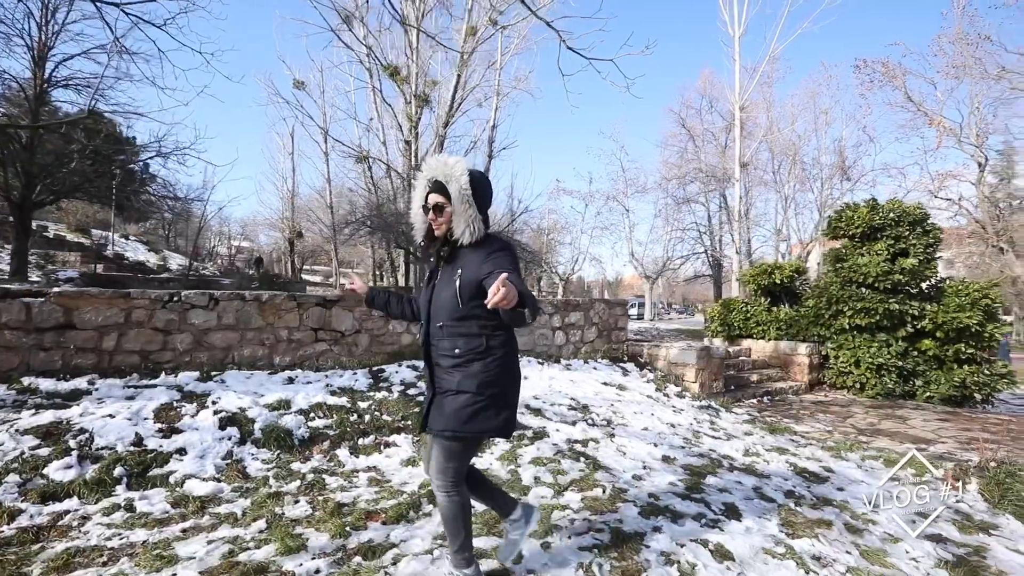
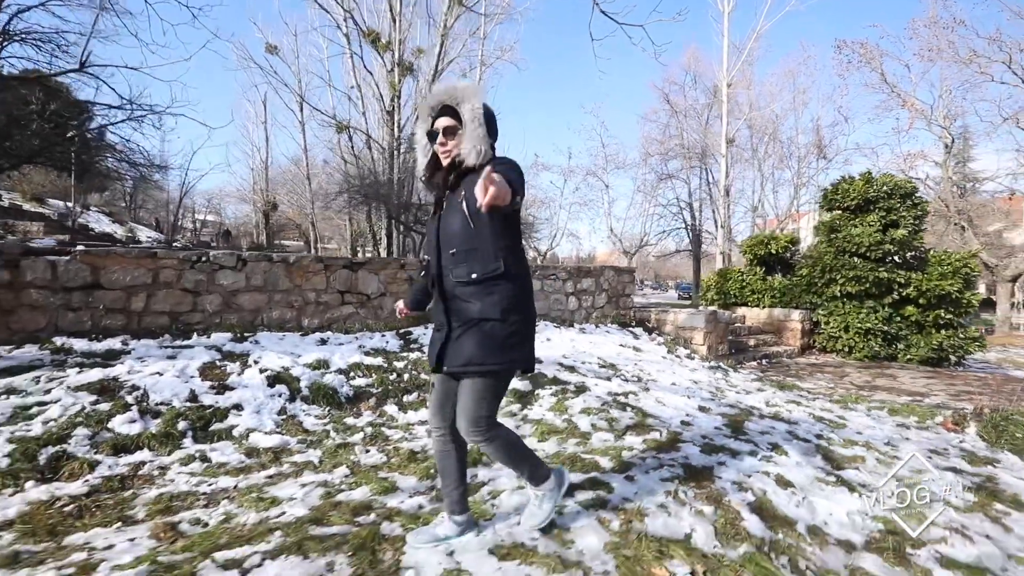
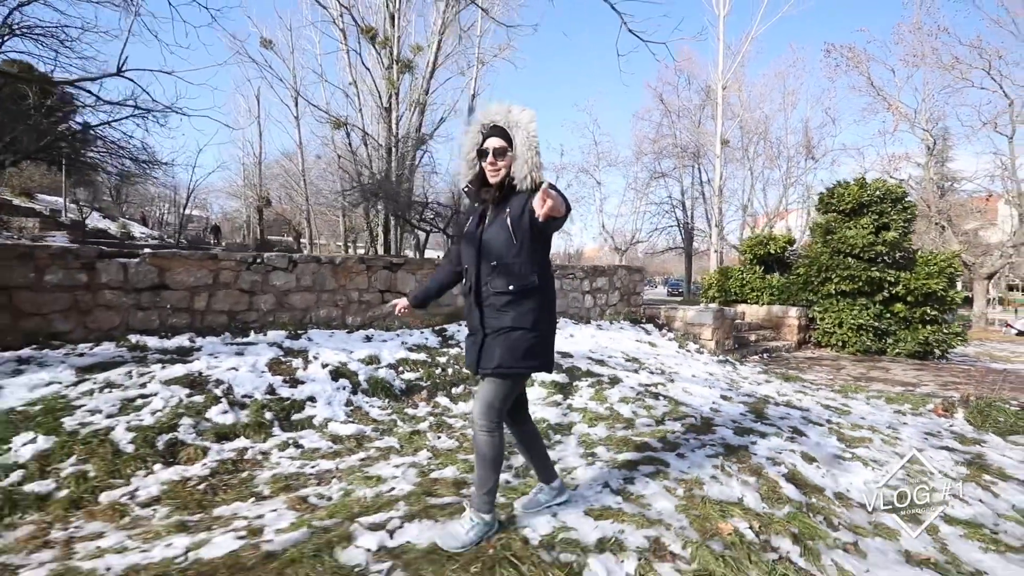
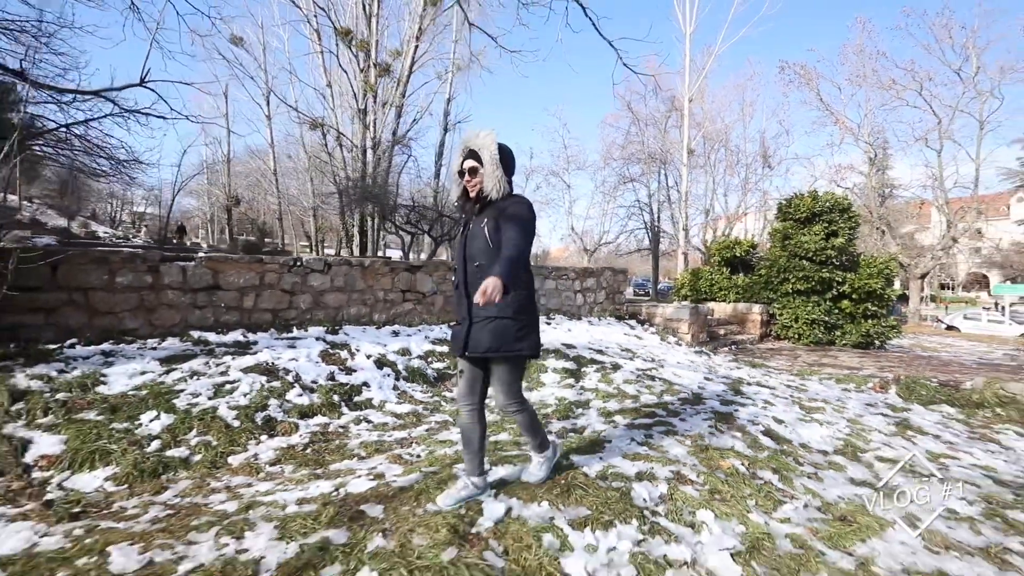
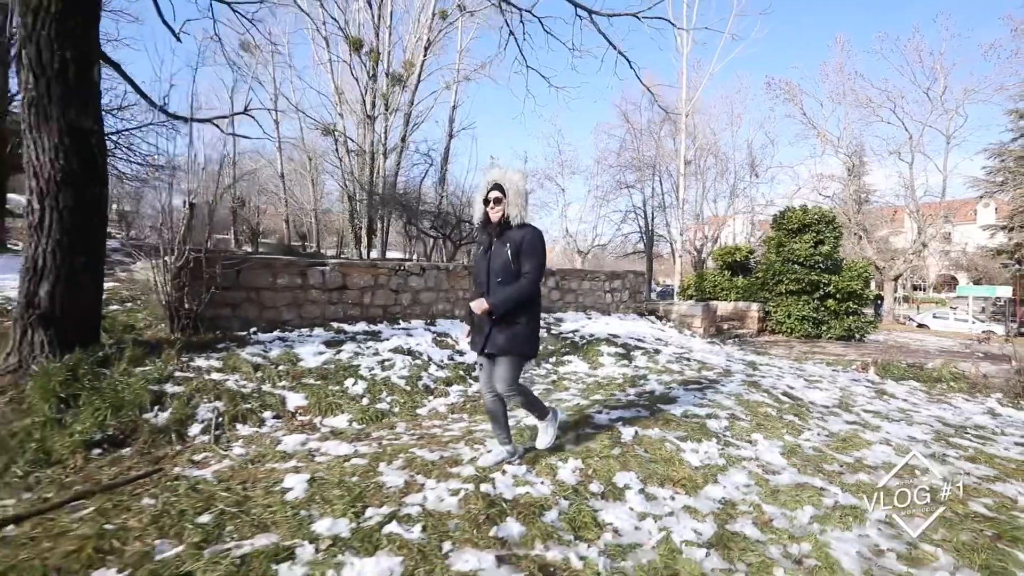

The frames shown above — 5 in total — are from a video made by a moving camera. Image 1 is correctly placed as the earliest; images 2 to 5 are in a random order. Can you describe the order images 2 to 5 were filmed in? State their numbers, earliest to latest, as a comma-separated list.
2, 3, 4, 5
